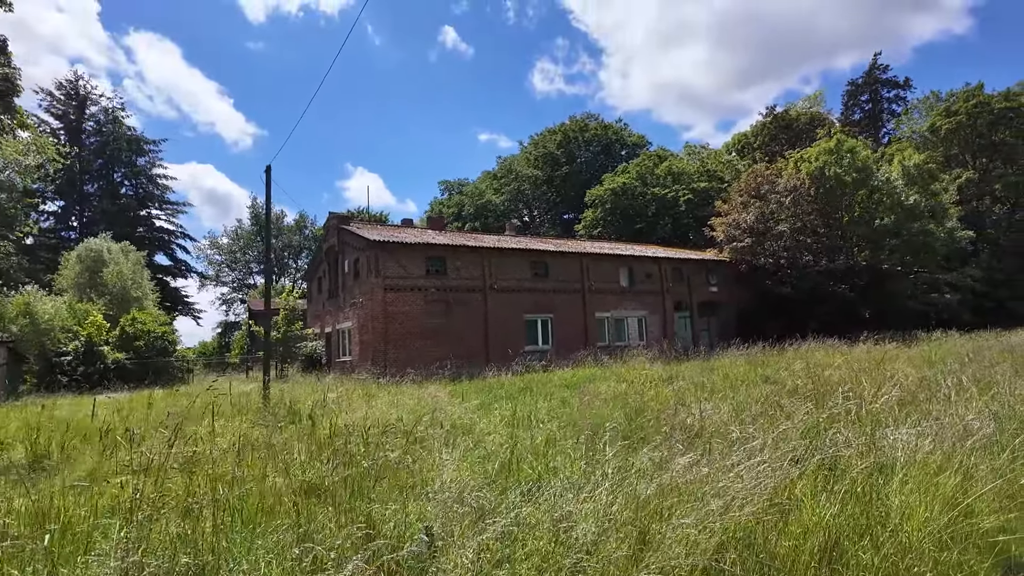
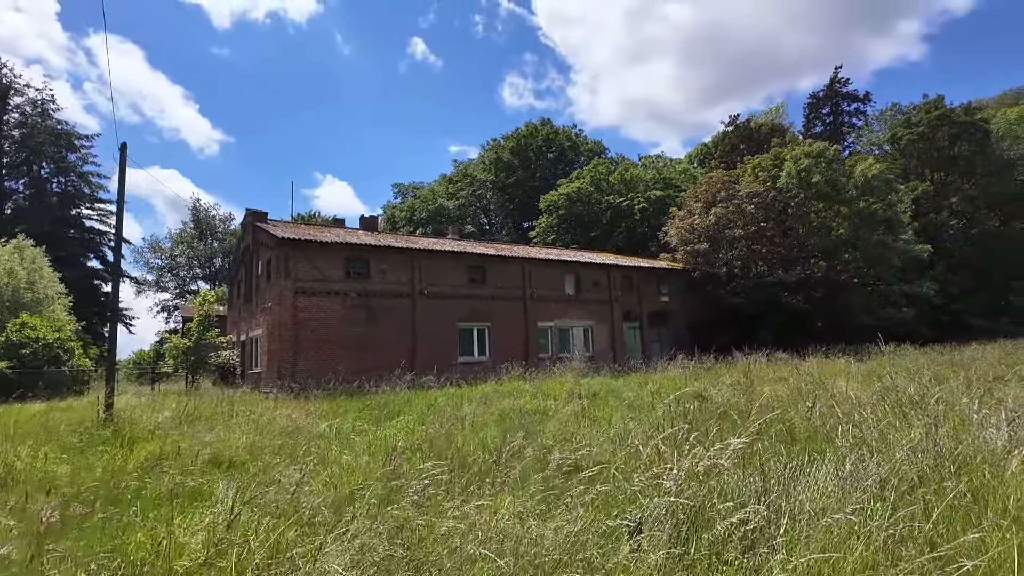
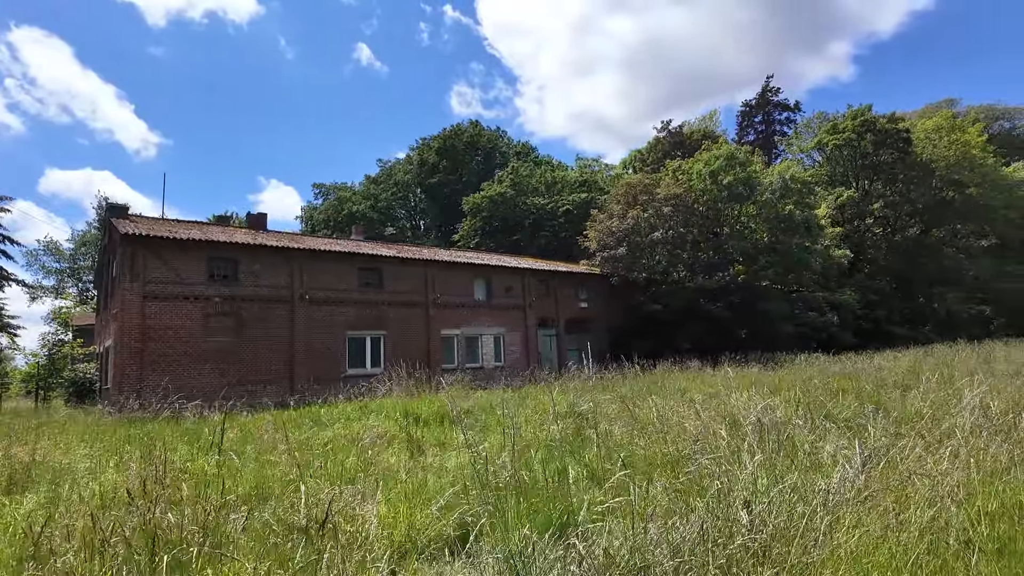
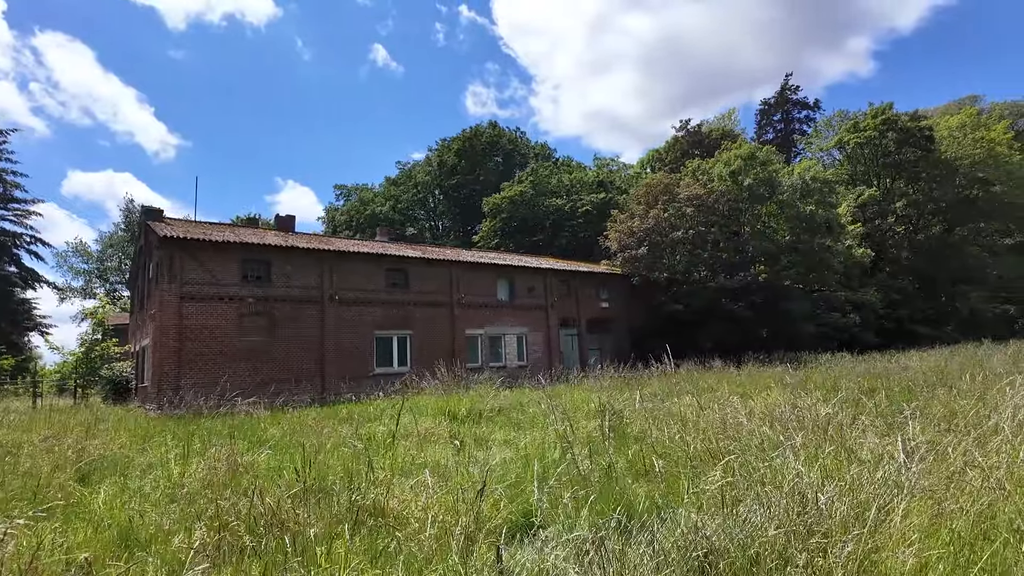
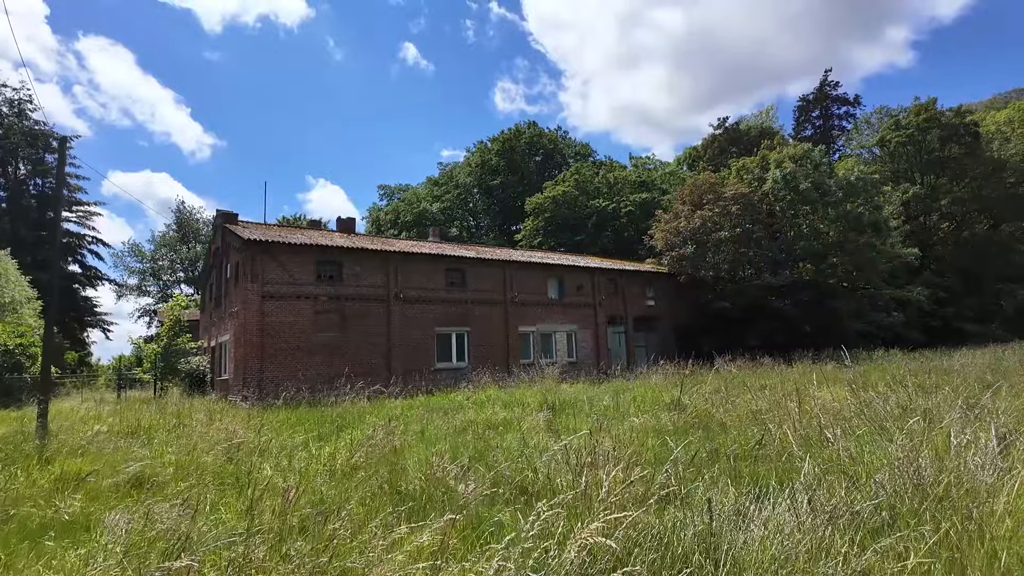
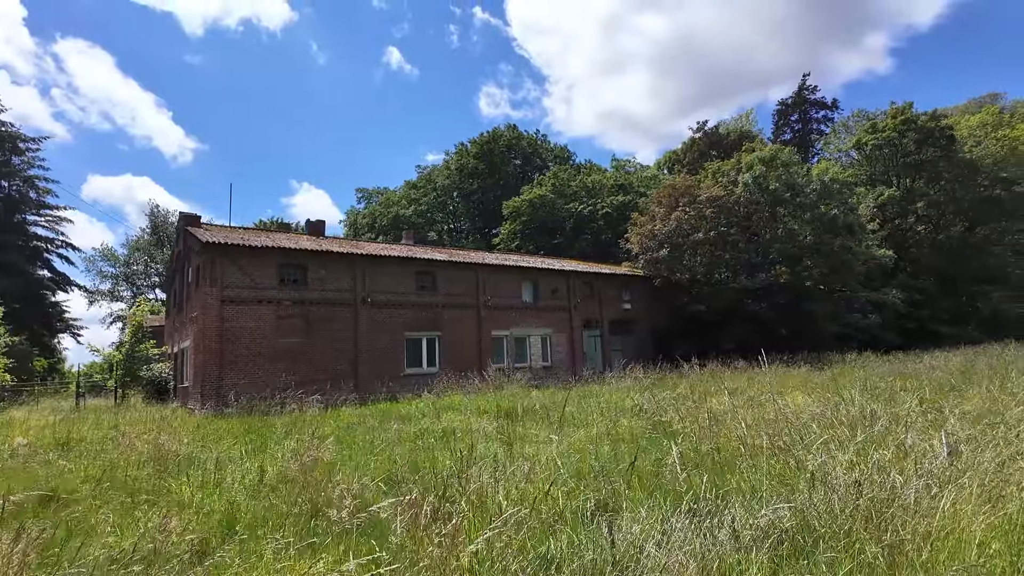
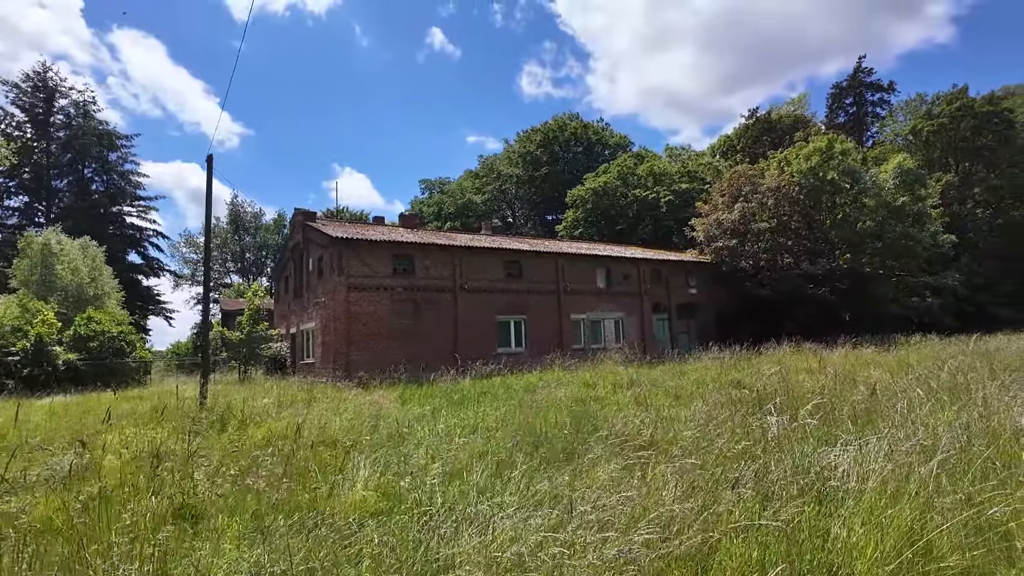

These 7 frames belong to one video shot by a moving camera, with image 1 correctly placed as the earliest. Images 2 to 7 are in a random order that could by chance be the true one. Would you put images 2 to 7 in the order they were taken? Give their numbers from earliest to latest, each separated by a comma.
7, 2, 5, 6, 4, 3
